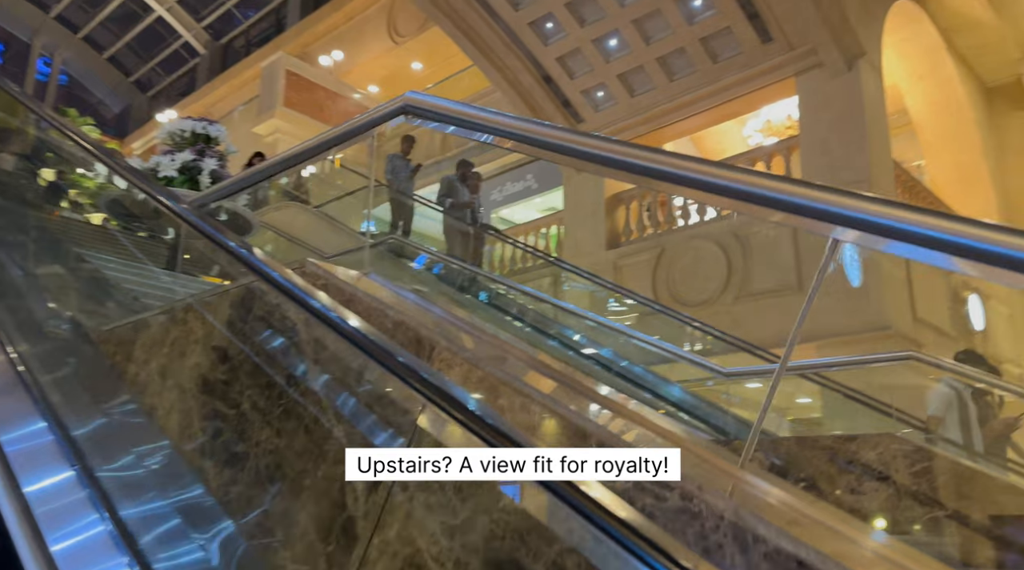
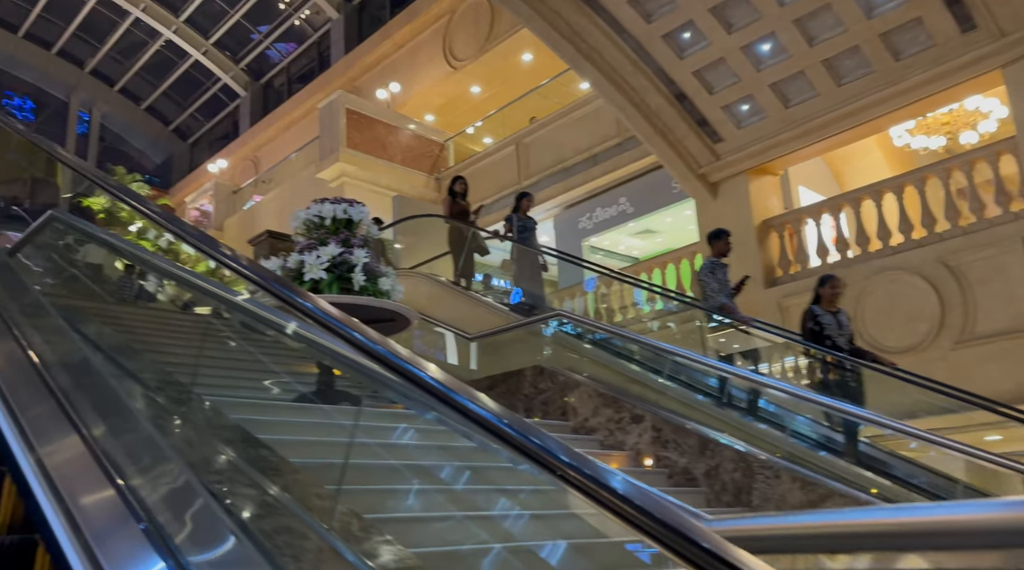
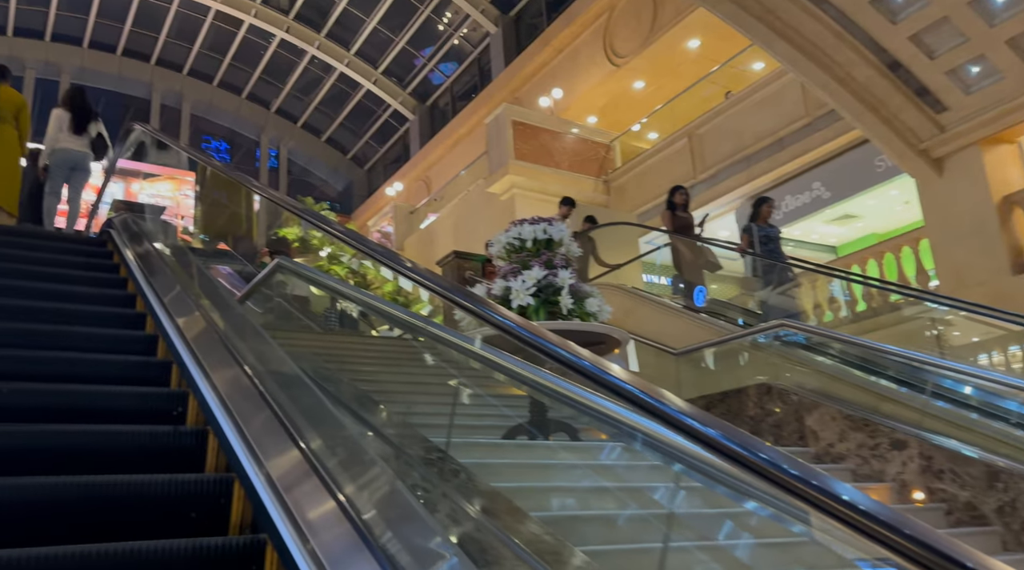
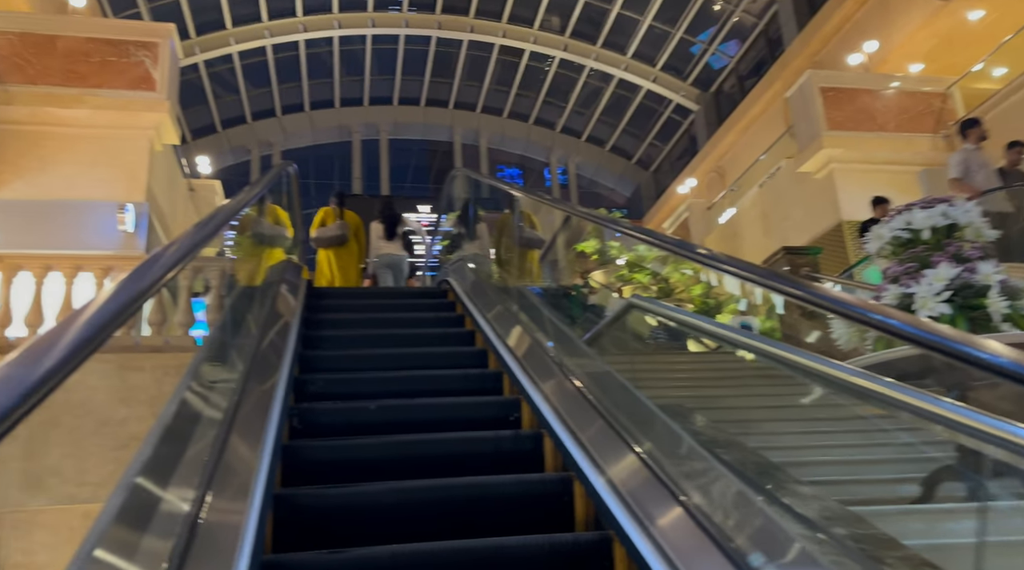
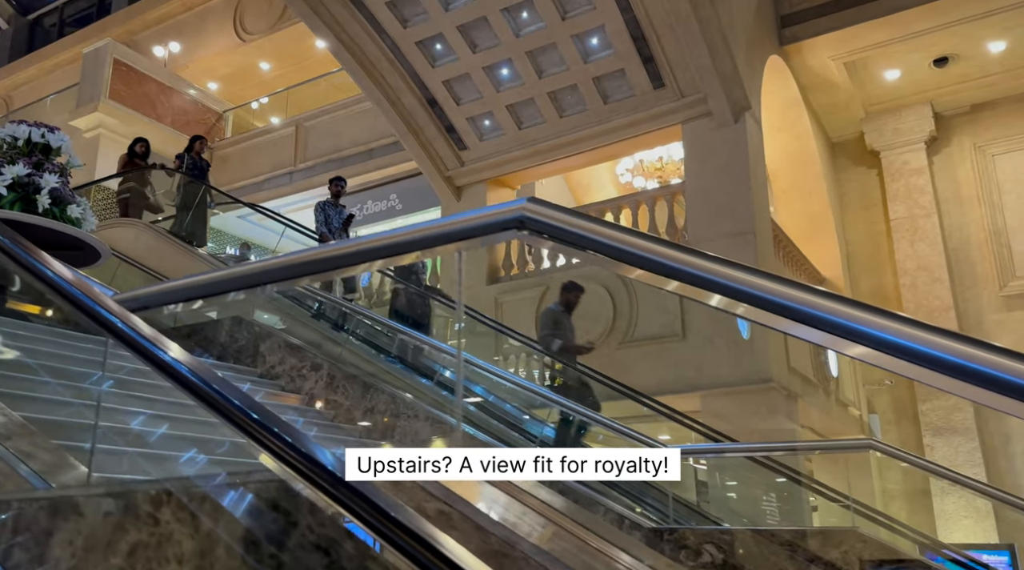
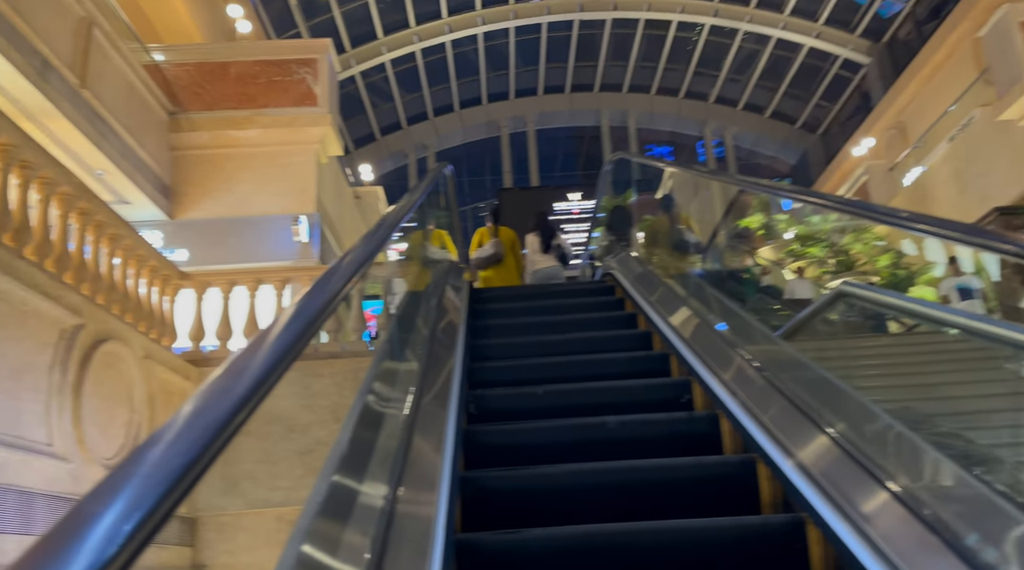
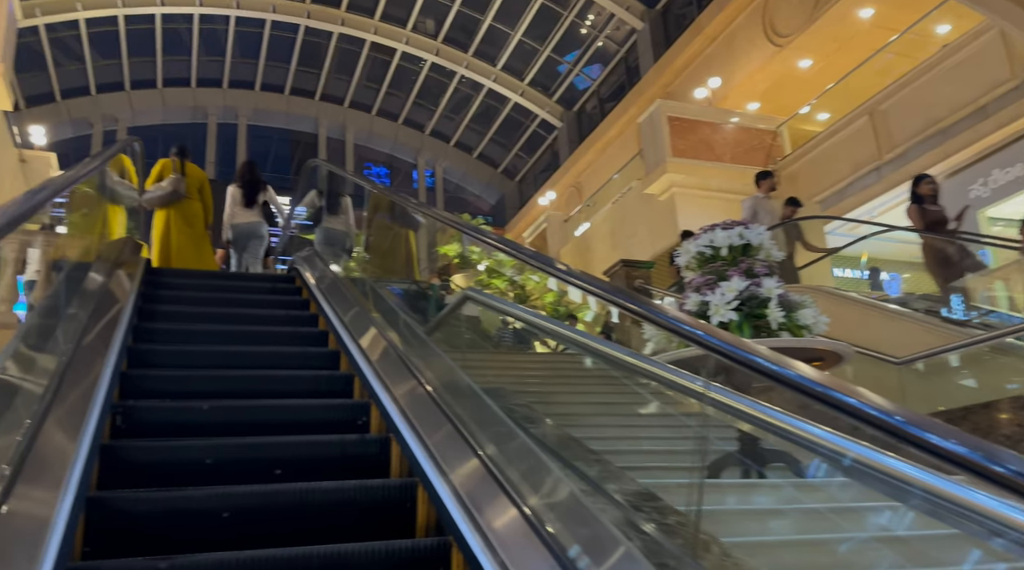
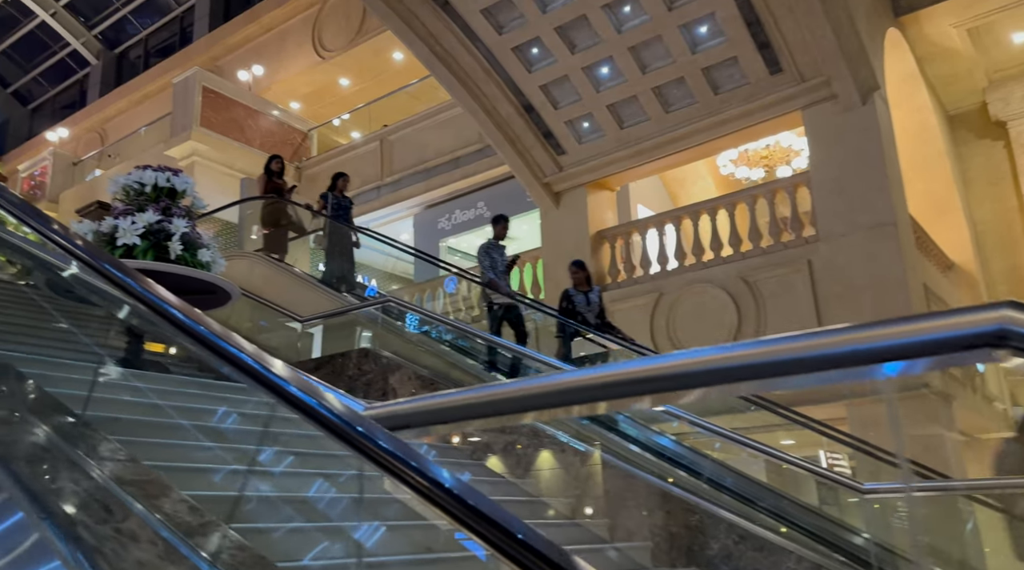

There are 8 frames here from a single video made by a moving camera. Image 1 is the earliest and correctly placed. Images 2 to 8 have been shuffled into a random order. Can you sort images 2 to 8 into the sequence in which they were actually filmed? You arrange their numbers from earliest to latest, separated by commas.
5, 8, 2, 3, 7, 4, 6
